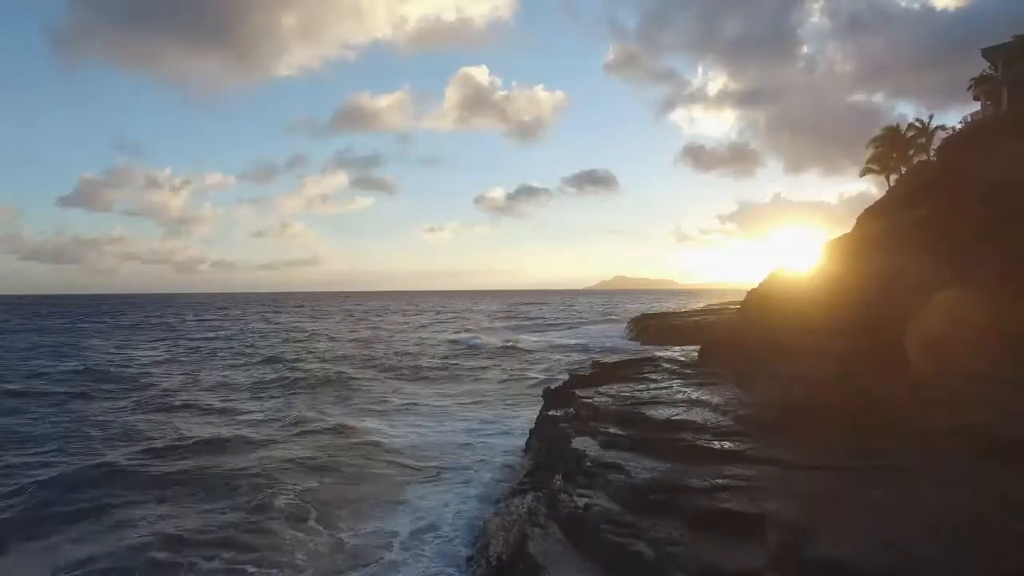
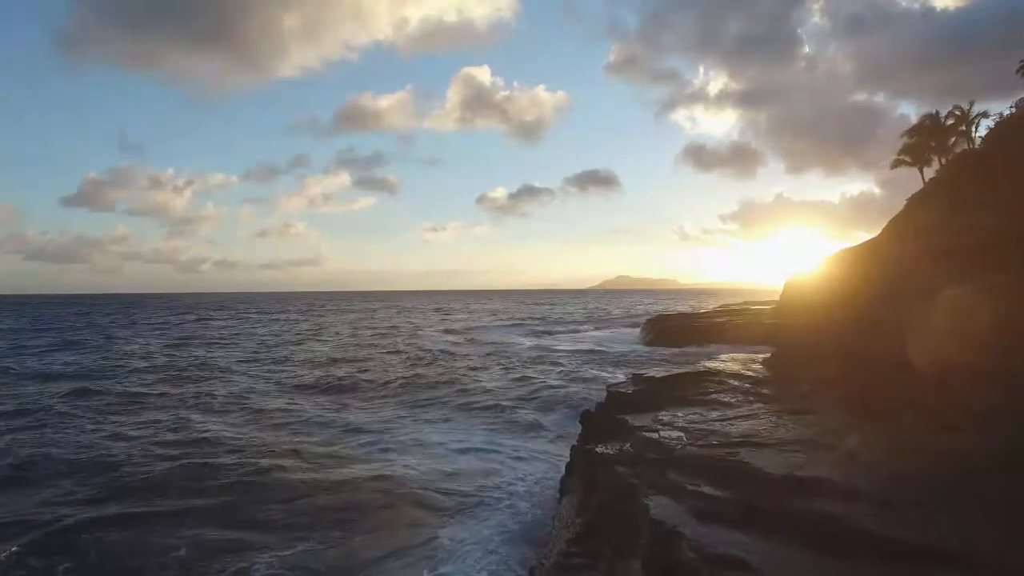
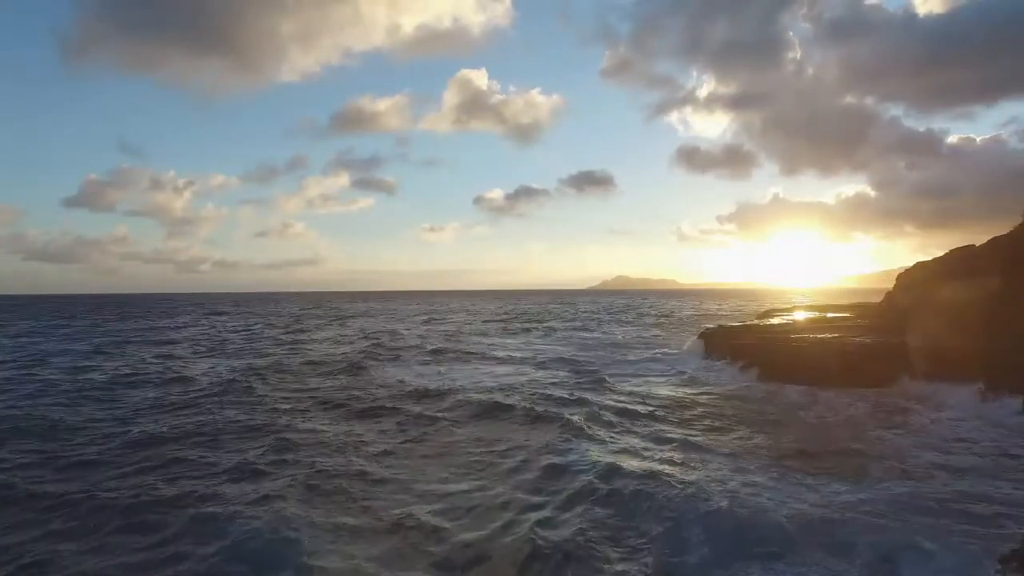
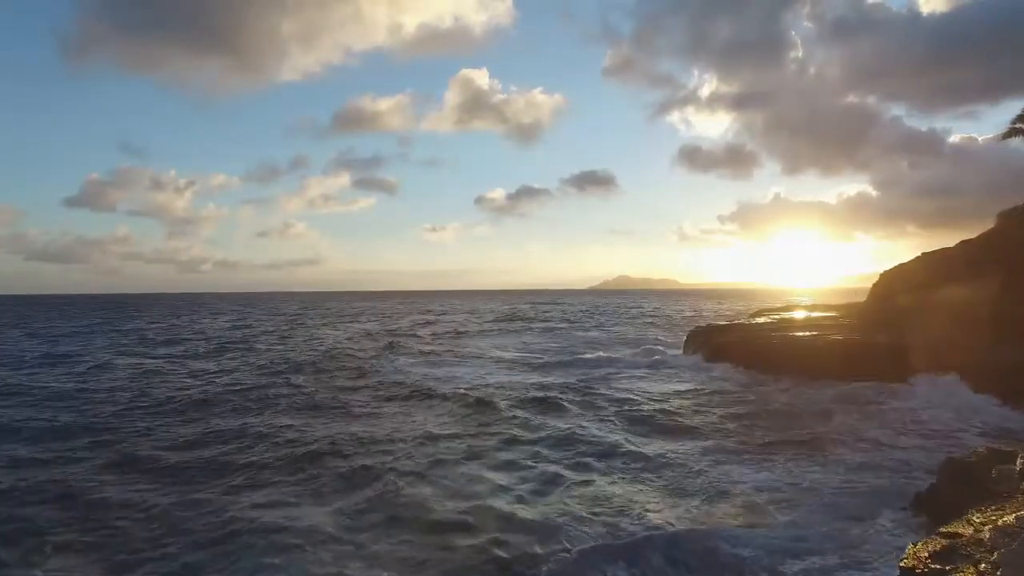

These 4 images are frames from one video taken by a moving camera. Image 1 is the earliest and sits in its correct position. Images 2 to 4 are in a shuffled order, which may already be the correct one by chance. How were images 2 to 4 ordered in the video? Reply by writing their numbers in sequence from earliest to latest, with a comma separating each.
2, 4, 3
